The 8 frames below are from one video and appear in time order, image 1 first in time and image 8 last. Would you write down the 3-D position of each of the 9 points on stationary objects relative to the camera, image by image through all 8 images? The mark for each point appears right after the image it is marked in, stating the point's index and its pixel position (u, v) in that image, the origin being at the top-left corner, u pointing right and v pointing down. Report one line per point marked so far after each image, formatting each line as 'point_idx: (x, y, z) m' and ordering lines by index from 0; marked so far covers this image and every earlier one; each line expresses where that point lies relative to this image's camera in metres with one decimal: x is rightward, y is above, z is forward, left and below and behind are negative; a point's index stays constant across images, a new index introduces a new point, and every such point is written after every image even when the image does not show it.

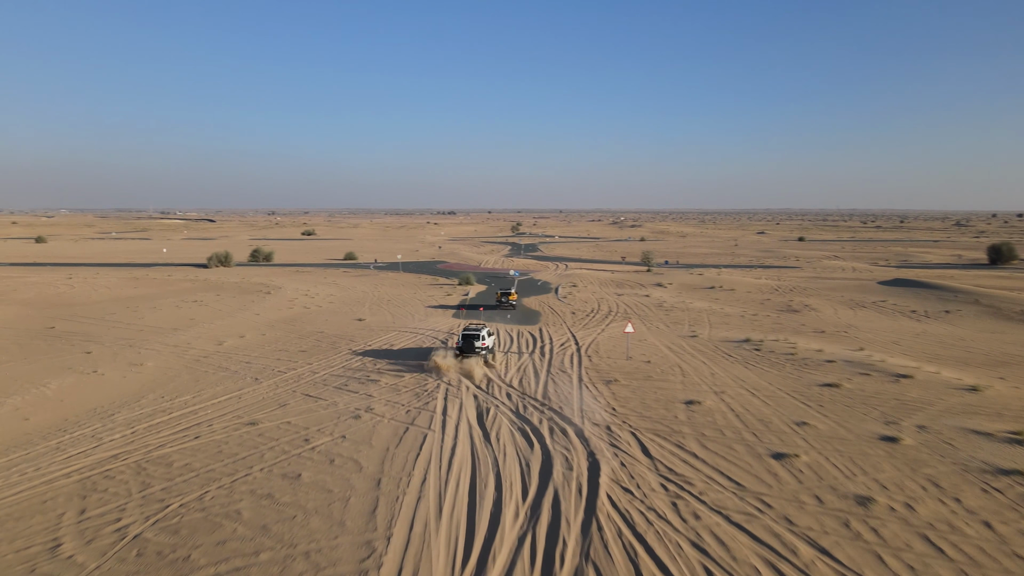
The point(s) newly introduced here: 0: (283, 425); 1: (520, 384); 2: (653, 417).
0: (-4.9, -3.0, +15.6) m
1: (+0.2, -2.6, +19.8) m
2: (+3.1, -2.8, +15.9) m
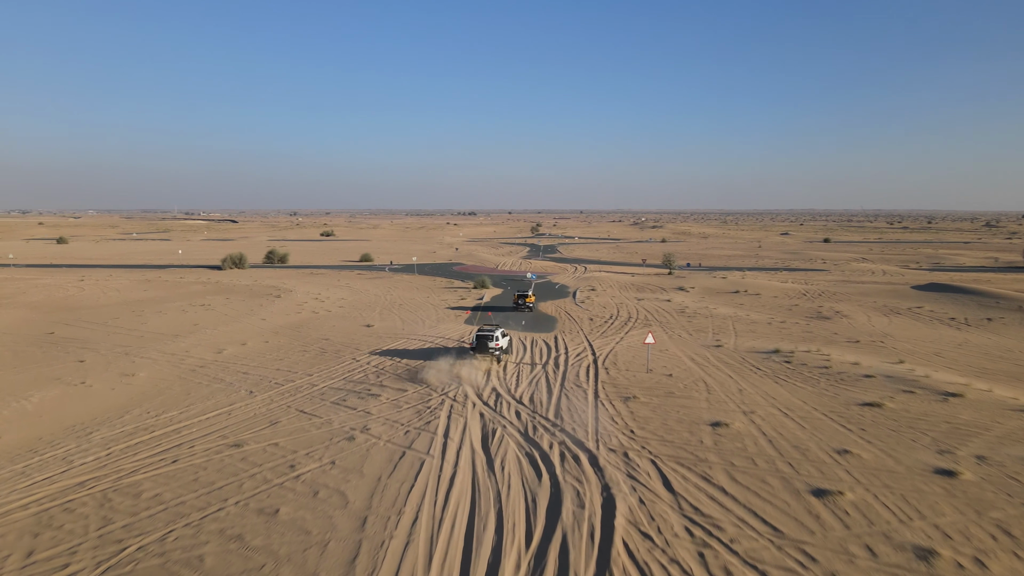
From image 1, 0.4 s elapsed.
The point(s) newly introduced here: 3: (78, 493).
0: (-4.8, -3.2, +14.3) m
1: (+0.5, -2.8, +18.3) m
2: (+3.2, -3.0, +14.3) m
3: (-7.3, -3.4, +12.2) m
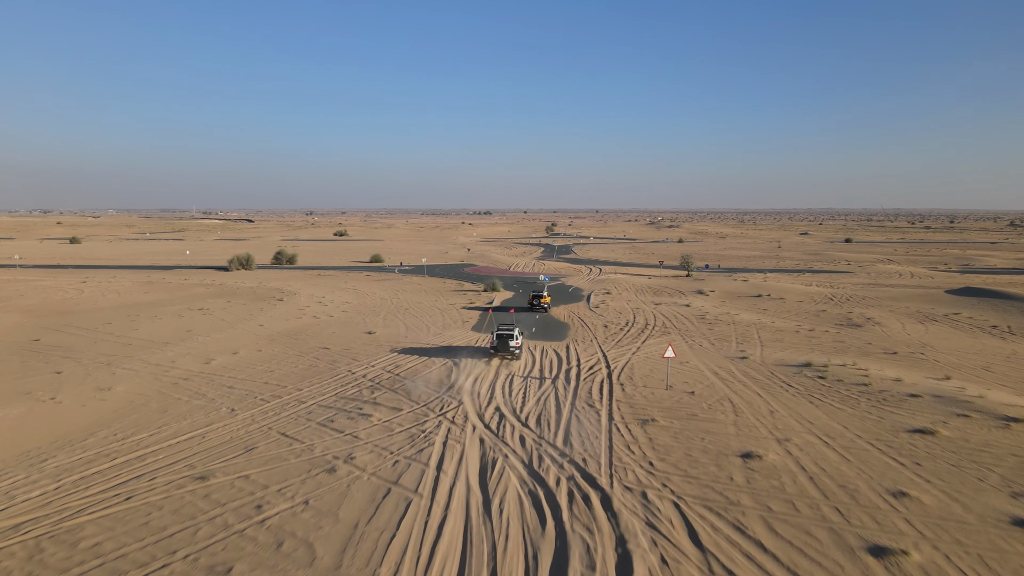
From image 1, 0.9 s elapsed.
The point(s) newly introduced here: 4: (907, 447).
0: (-4.7, -3.4, +12.6) m
1: (+0.6, -3.0, +16.5) m
2: (+3.3, -3.3, +12.5) m
3: (-7.3, -3.7, +10.6) m
4: (+7.7, -3.1, +14.1) m
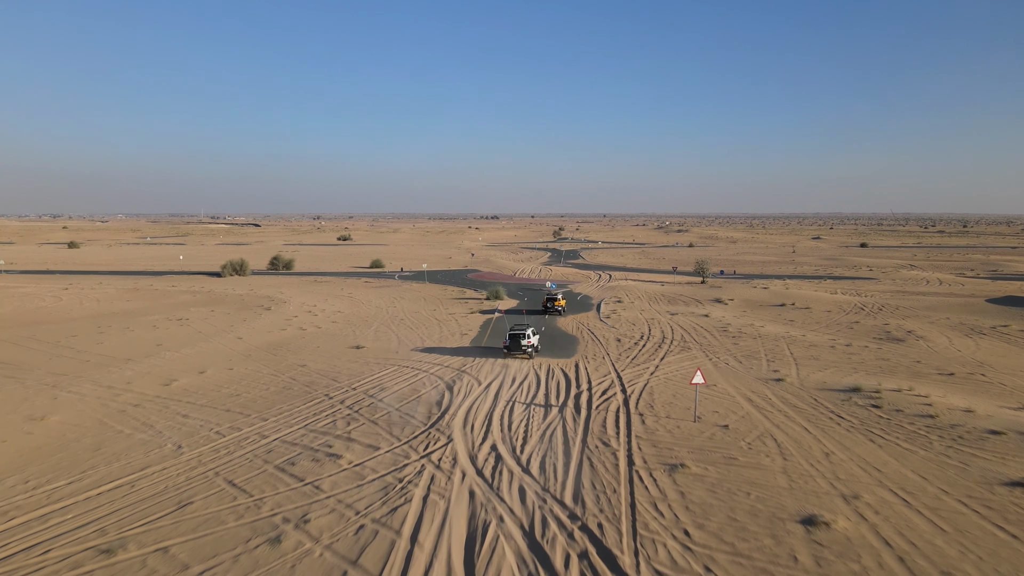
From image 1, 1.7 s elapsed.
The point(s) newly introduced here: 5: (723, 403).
0: (-4.8, -3.6, +9.7) m
1: (+0.6, -3.3, +13.6) m
2: (+3.2, -3.5, +9.5) m
3: (-7.4, -3.9, +7.7) m
4: (+7.6, -3.4, +11.1) m
5: (+5.2, -2.8, +17.8) m
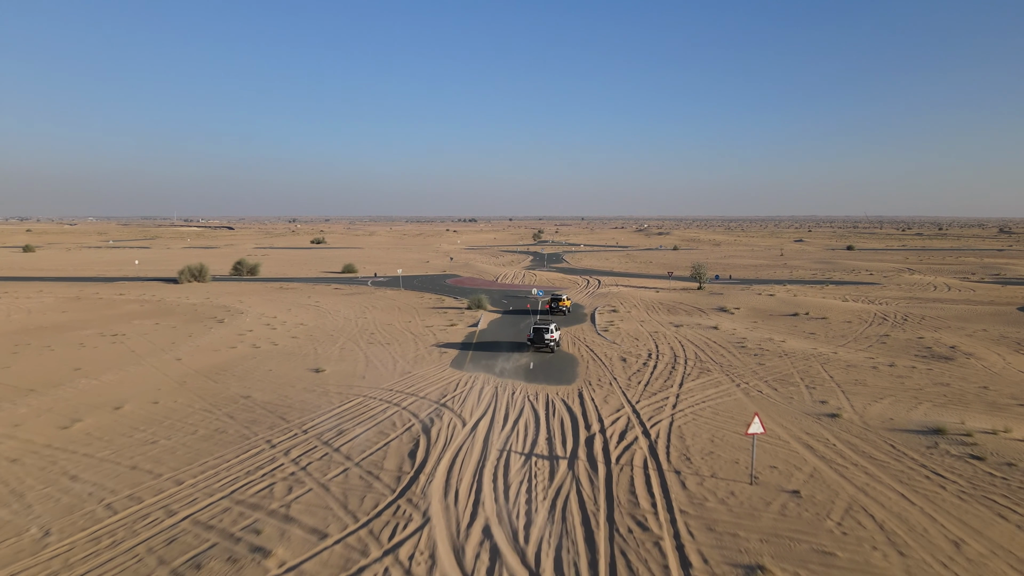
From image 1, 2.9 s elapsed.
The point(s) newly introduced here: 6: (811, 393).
0: (-4.6, -4.0, +5.4) m
1: (+0.6, -3.6, +9.4) m
2: (+3.3, -3.8, +5.5) m
3: (-7.2, -4.2, +3.4) m
4: (+7.7, -3.6, +7.2) m
5: (+5.1, -3.1, +13.9) m
6: (+7.9, -2.8, +19.2) m
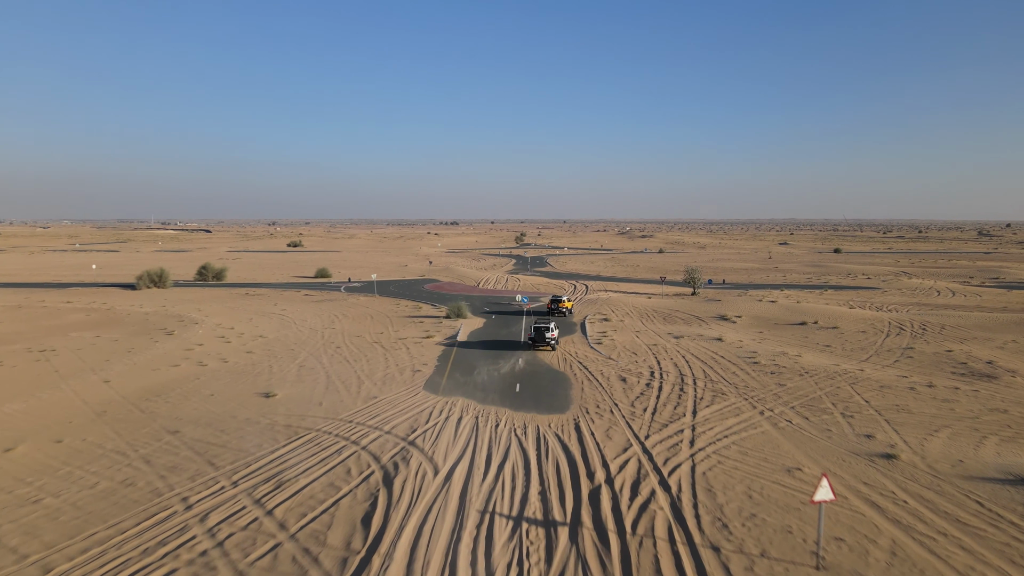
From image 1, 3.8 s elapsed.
0: (-4.7, -4.2, +2.1) m
1: (+0.5, -3.8, +6.2) m
2: (+3.3, -4.0, +2.3) m
3: (-7.1, -4.4, 0.0) m
4: (+7.7, -3.8, +4.2) m
5: (+4.9, -3.4, +10.8) m
6: (+7.5, -3.0, +16.2) m
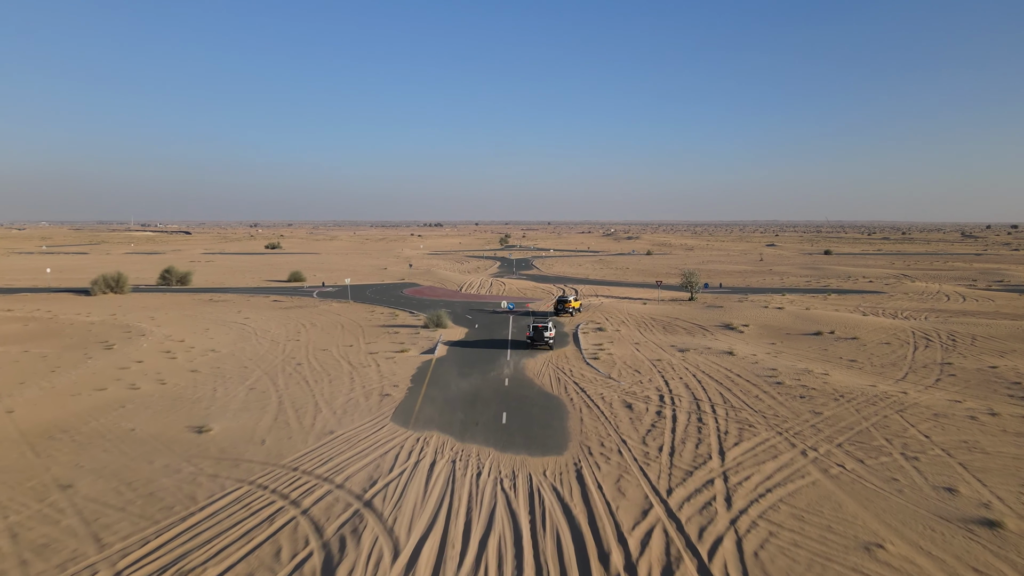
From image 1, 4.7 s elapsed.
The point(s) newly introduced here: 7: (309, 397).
0: (-4.6, -4.4, -1.4) m
1: (+0.4, -4.1, +2.9) m
2: (+3.4, -4.2, -1.0) m
3: (-7.0, -4.6, -3.6) m
4: (+7.7, -4.0, +1.0) m
5: (+4.7, -3.6, +7.5) m
6: (+7.3, -3.2, +13.0) m
7: (-5.6, -3.0, +20.2) m
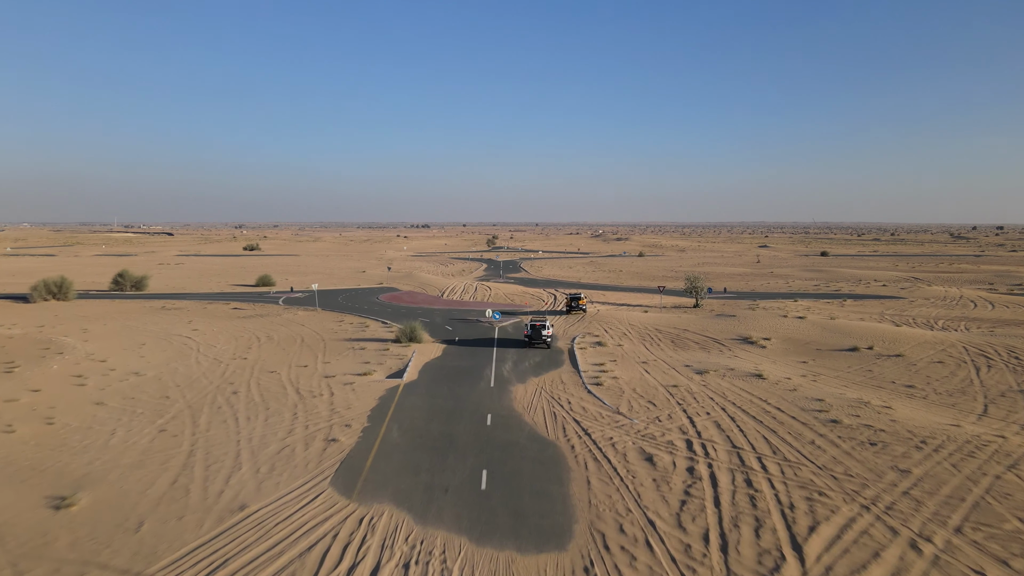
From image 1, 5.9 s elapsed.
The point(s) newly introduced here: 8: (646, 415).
0: (-4.6, -4.6, -5.9) m
1: (+0.4, -4.3, -1.6) m
2: (+3.4, -4.5, -5.4) m
3: (-7.0, -4.9, -8.1) m
4: (+7.6, -4.3, -3.3) m
5: (+4.6, -3.8, +3.1) m
6: (+7.0, -3.5, +8.6) m
7: (-6.0, -3.3, +15.6) m
8: (+3.1, -2.9, +17.2) m
